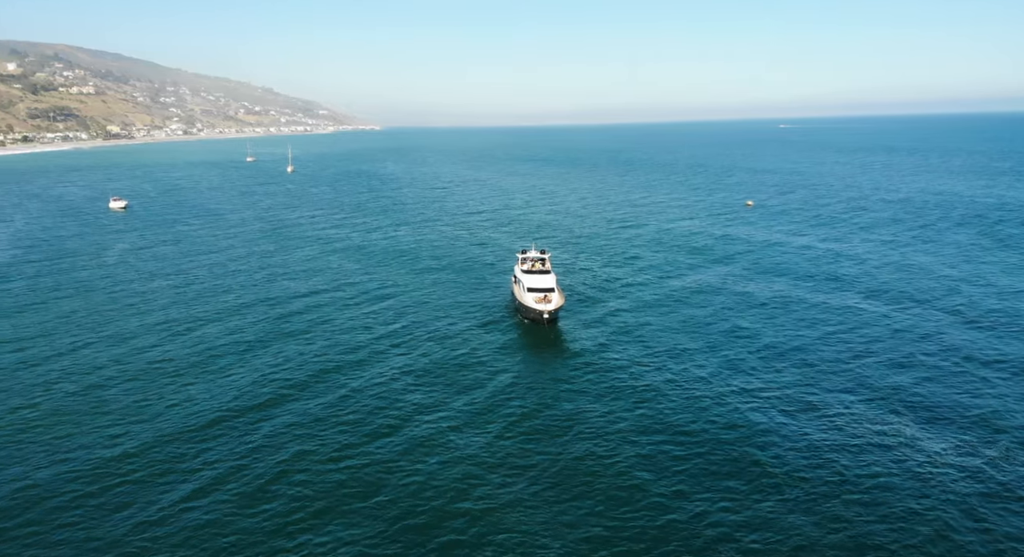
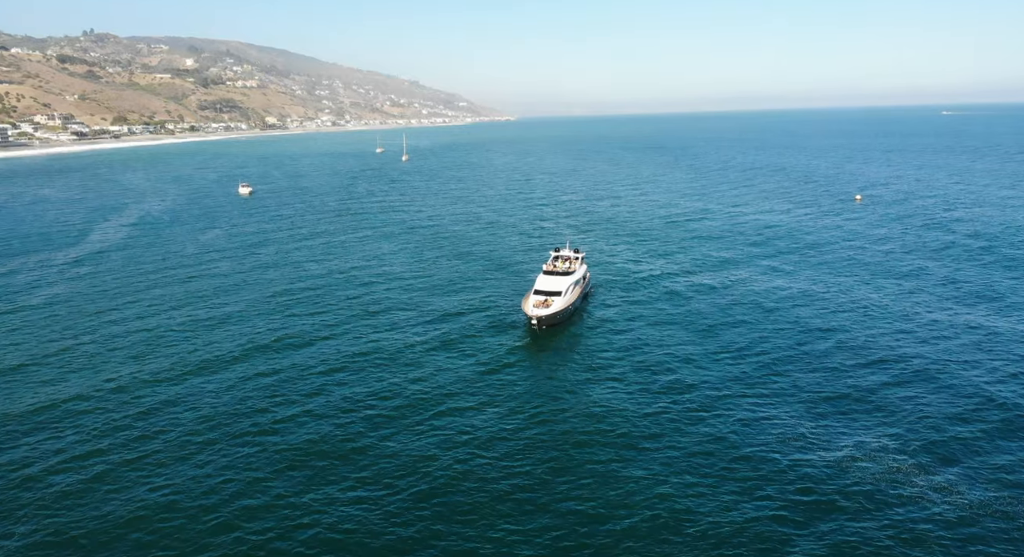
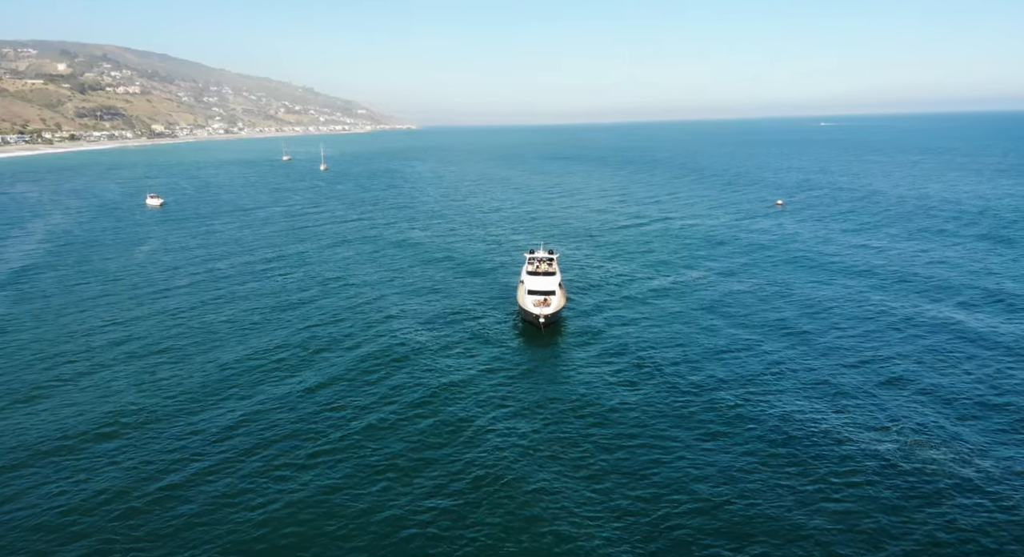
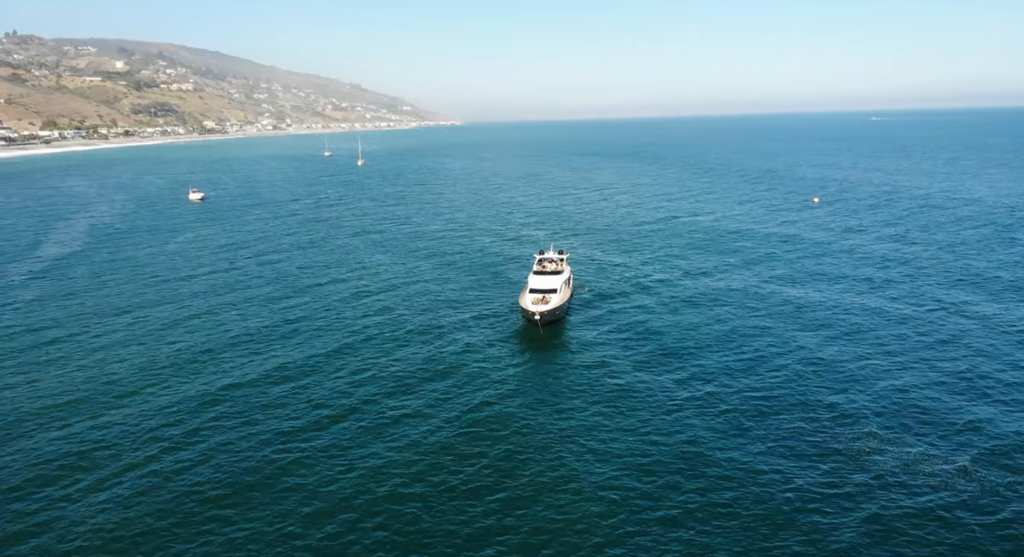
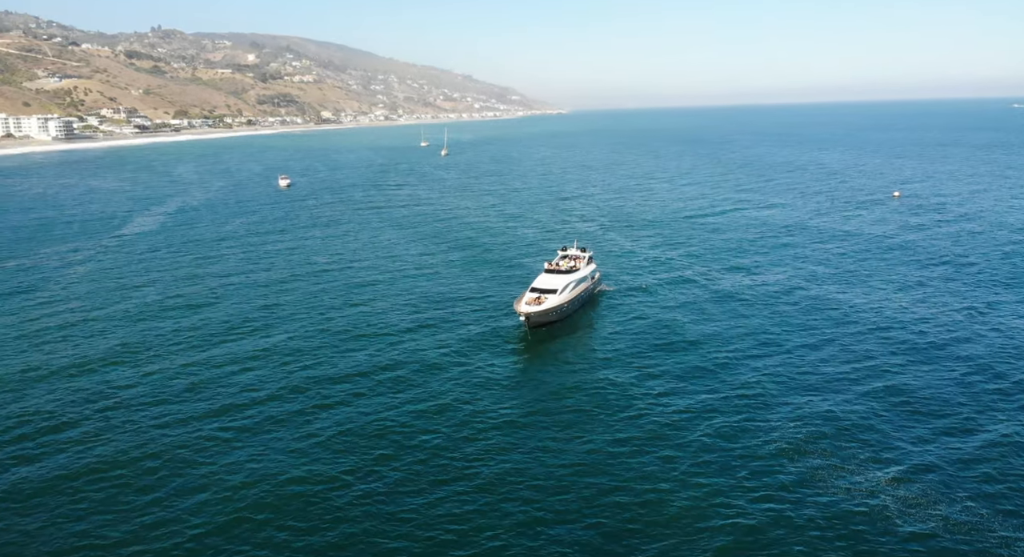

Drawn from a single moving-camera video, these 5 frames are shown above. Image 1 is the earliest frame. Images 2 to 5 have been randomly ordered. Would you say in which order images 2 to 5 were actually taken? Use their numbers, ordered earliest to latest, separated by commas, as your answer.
3, 4, 2, 5
